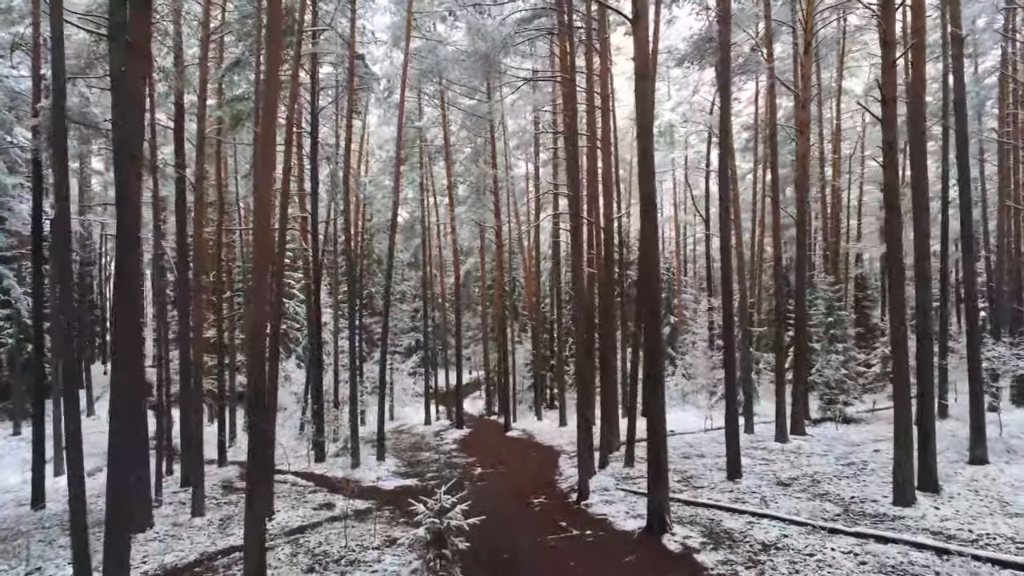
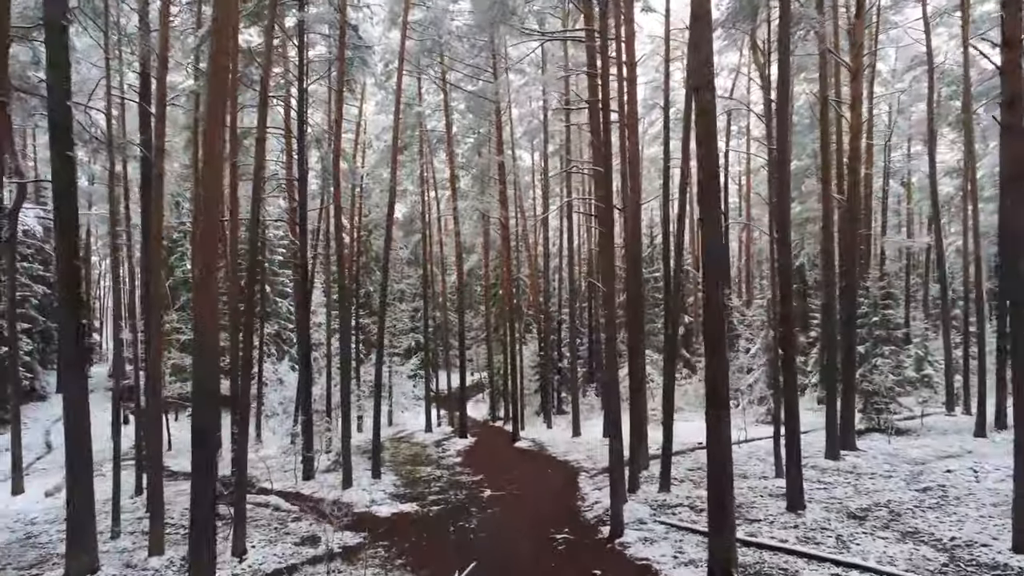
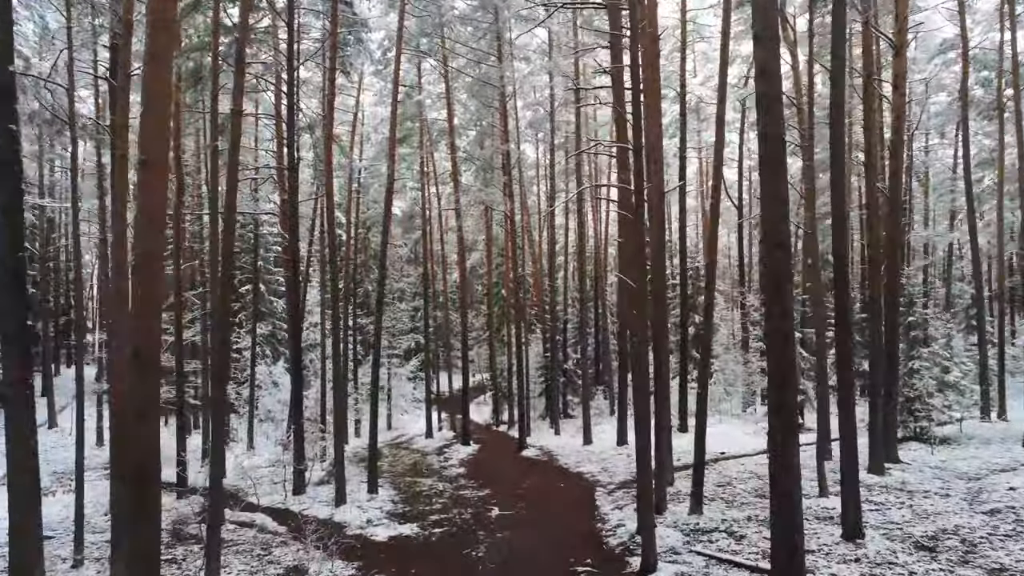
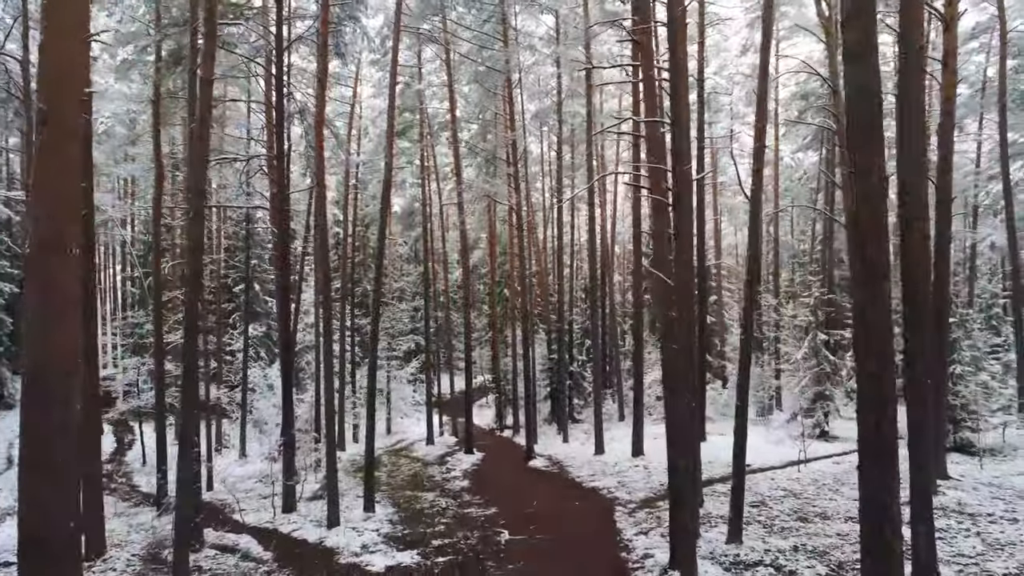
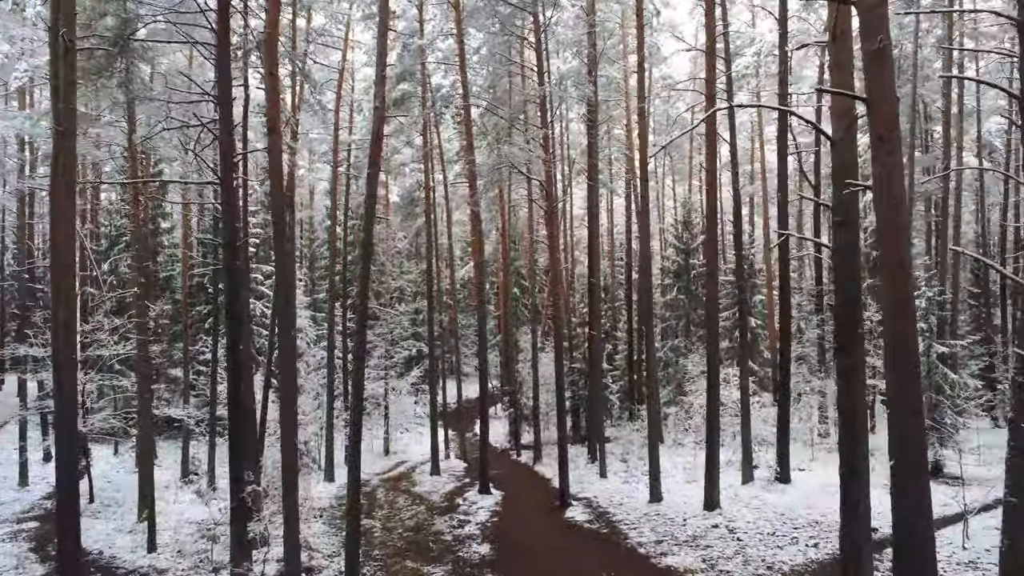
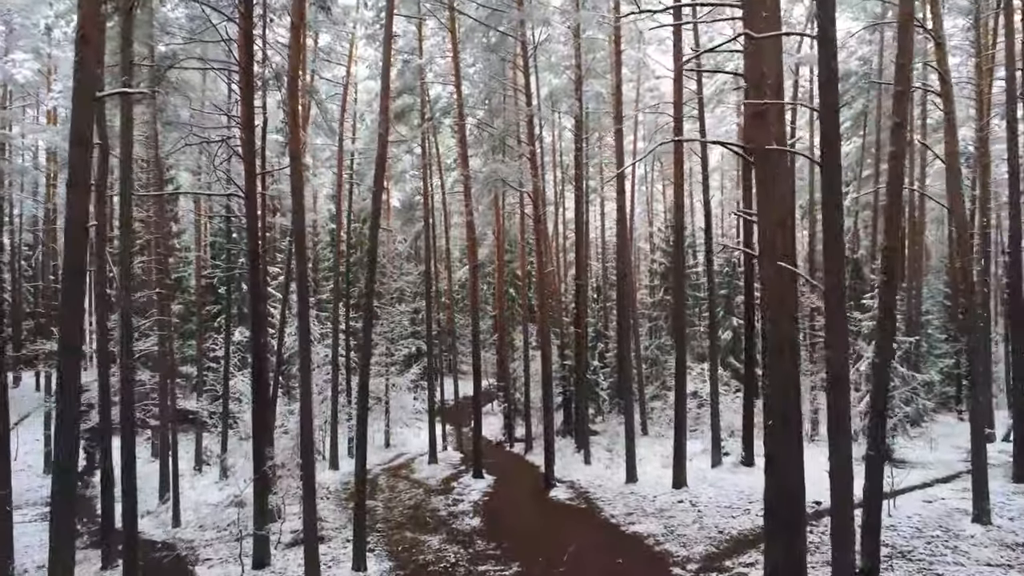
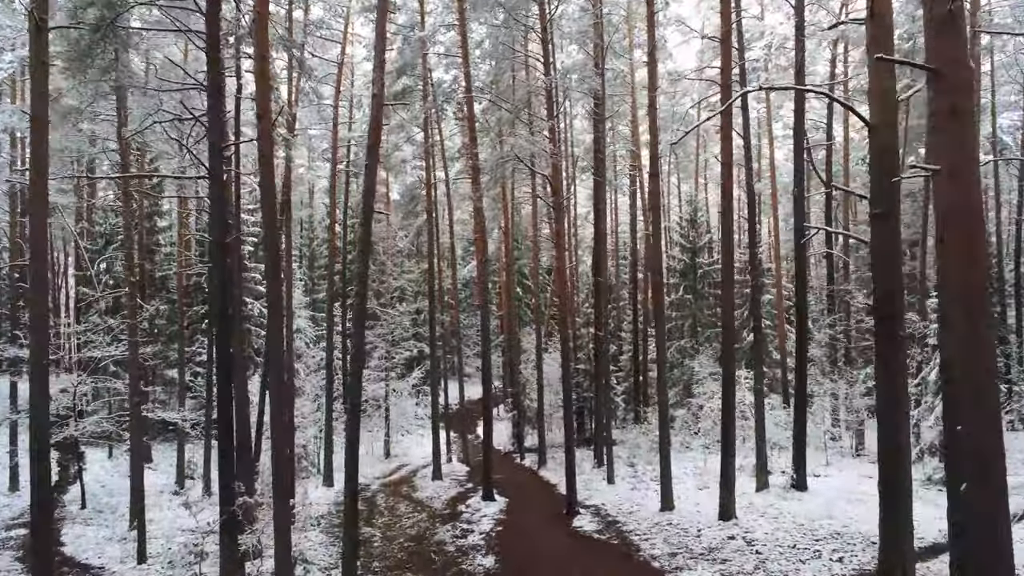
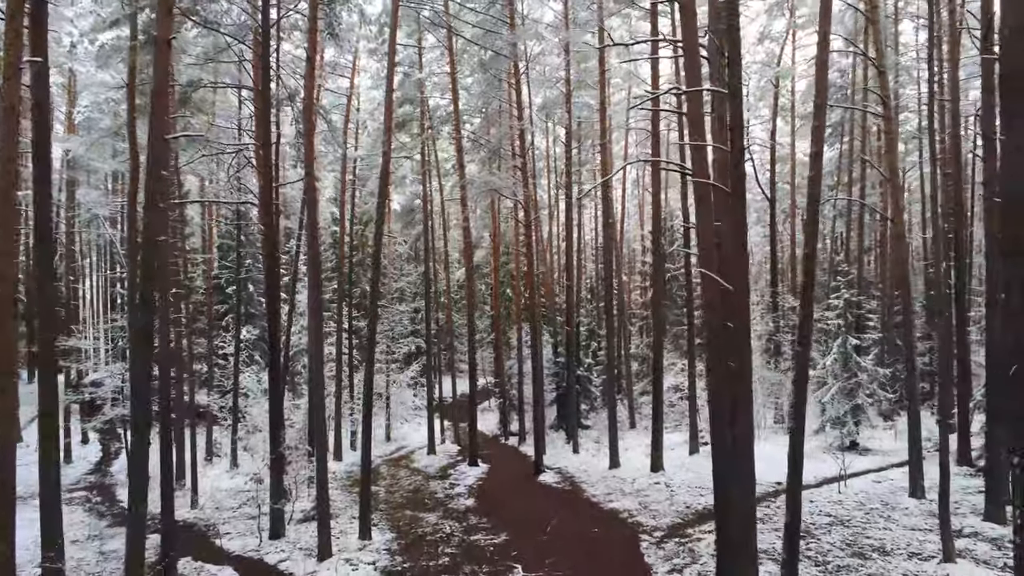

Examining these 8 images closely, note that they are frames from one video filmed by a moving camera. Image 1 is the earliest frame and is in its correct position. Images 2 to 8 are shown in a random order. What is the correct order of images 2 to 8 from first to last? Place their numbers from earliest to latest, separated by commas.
2, 3, 4, 8, 6, 5, 7
